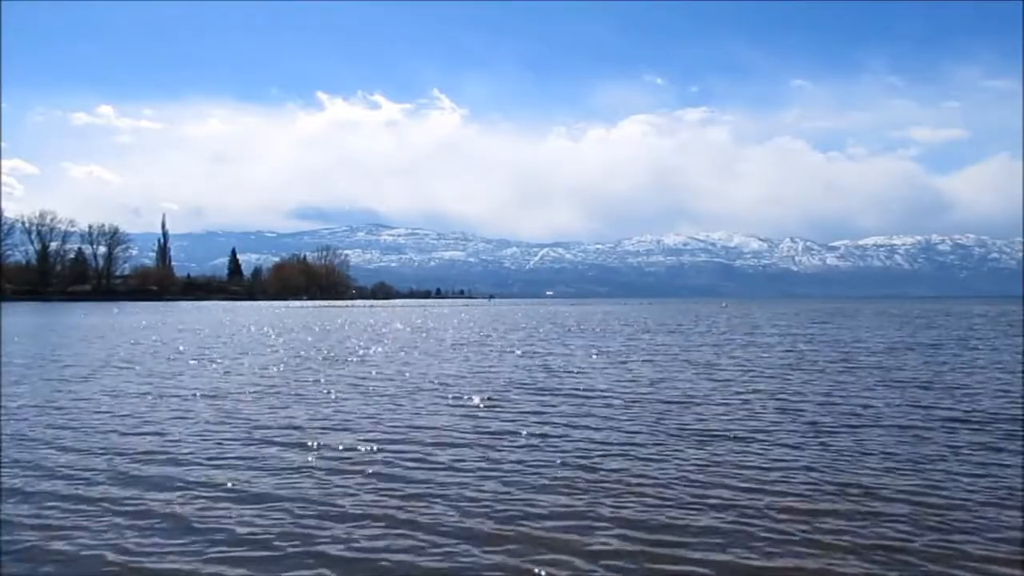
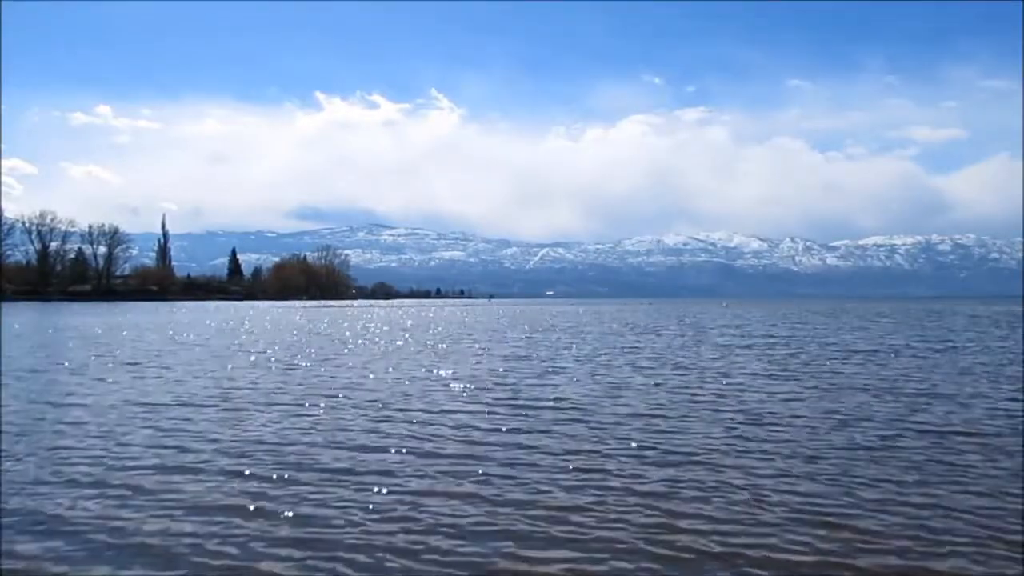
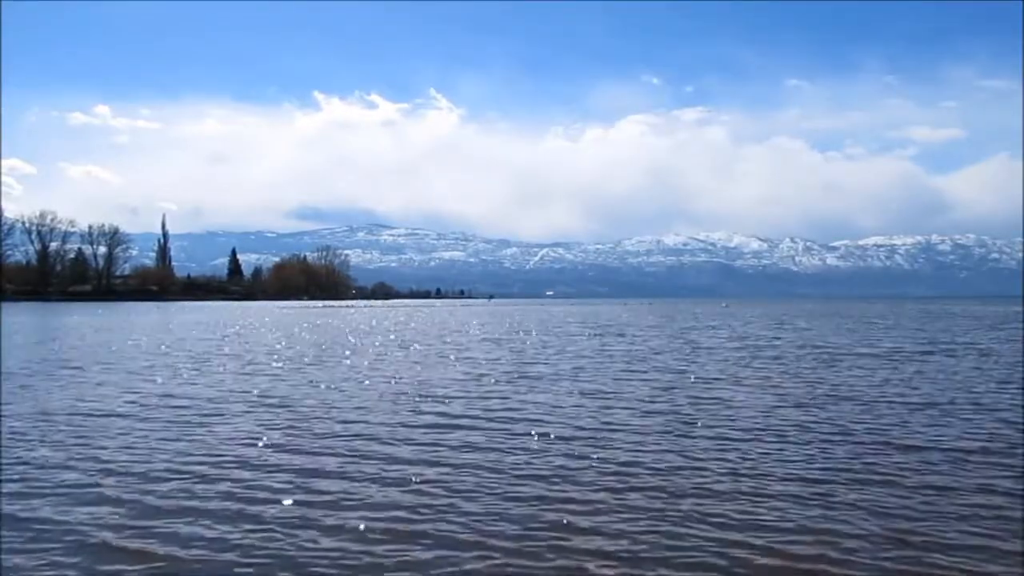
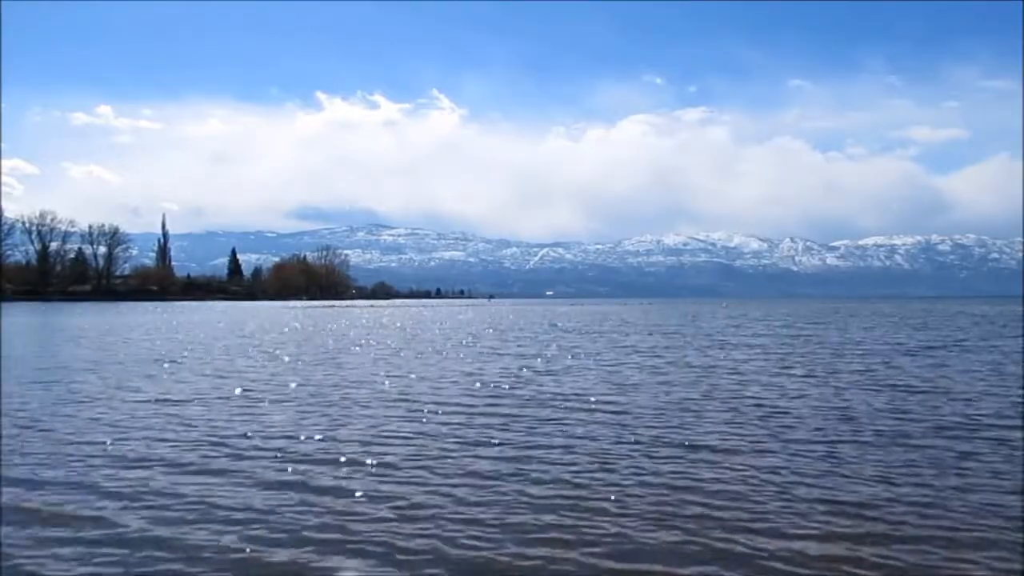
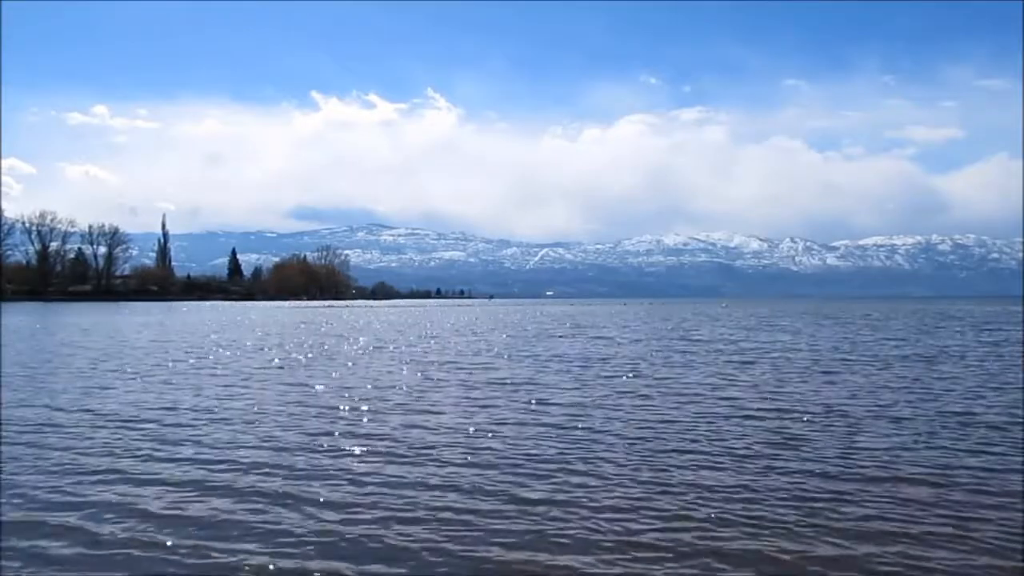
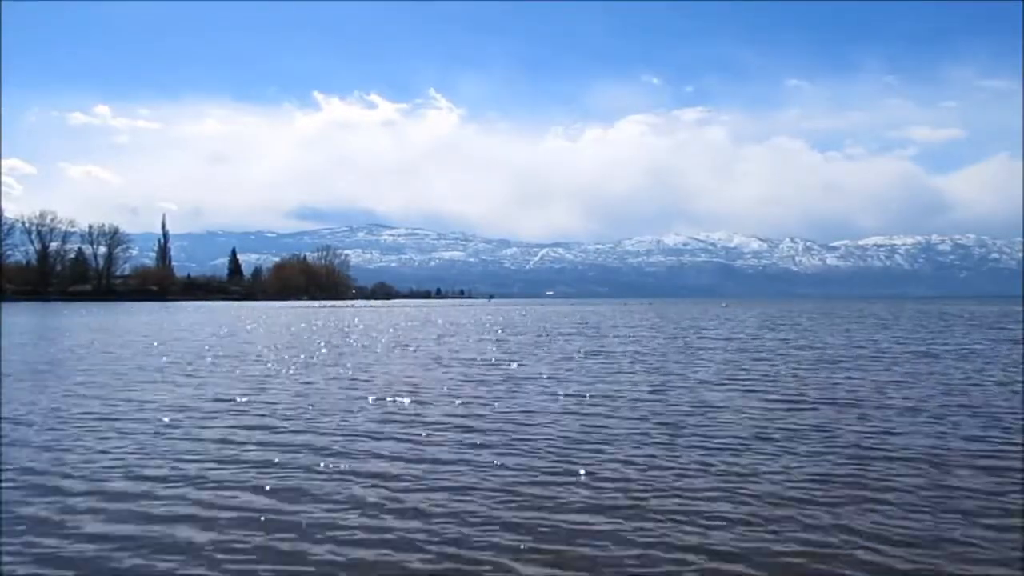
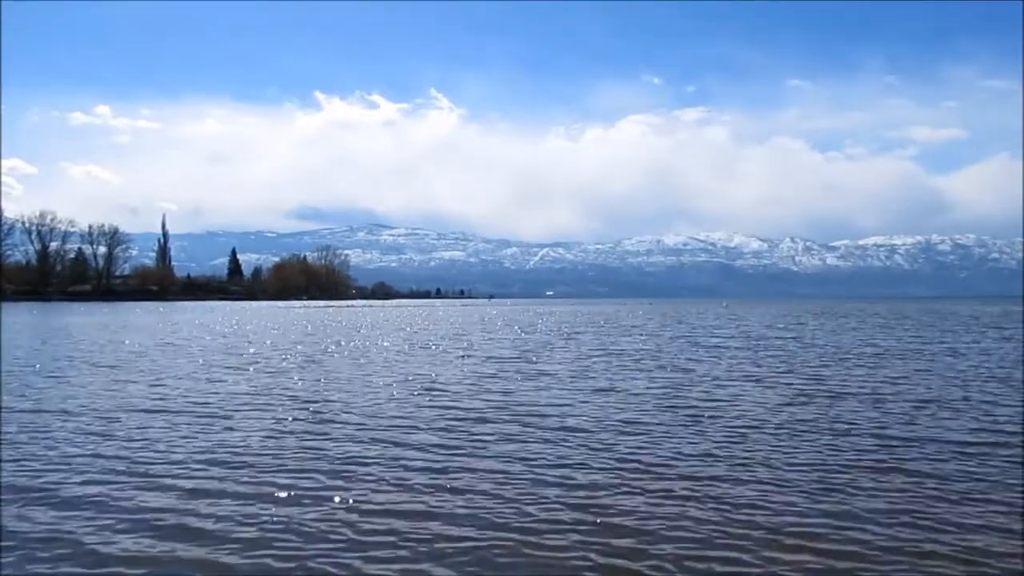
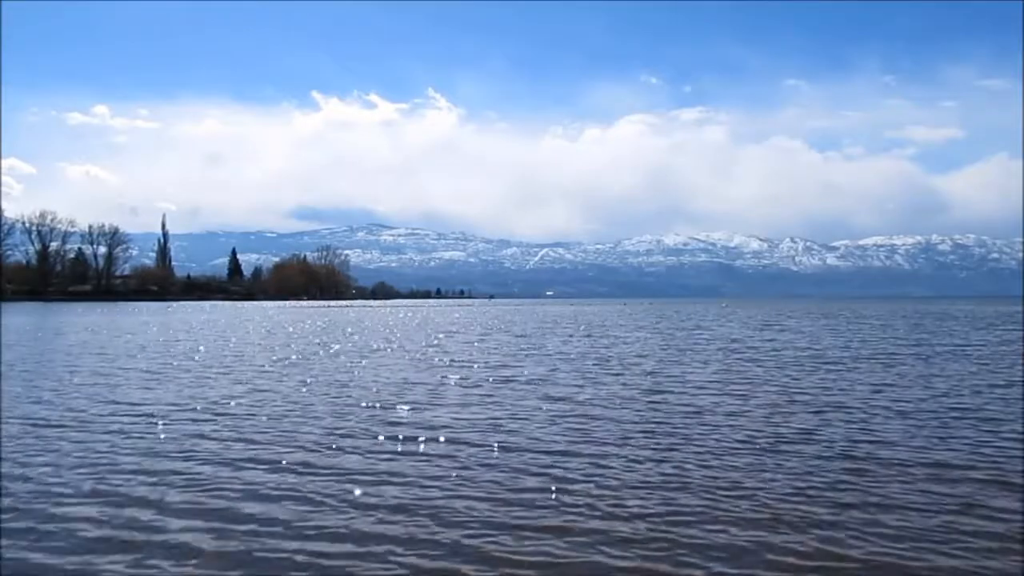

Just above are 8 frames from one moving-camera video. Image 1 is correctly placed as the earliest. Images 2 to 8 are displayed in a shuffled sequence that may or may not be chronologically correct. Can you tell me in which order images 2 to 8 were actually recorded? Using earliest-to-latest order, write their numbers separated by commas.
4, 2, 7, 3, 6, 8, 5
